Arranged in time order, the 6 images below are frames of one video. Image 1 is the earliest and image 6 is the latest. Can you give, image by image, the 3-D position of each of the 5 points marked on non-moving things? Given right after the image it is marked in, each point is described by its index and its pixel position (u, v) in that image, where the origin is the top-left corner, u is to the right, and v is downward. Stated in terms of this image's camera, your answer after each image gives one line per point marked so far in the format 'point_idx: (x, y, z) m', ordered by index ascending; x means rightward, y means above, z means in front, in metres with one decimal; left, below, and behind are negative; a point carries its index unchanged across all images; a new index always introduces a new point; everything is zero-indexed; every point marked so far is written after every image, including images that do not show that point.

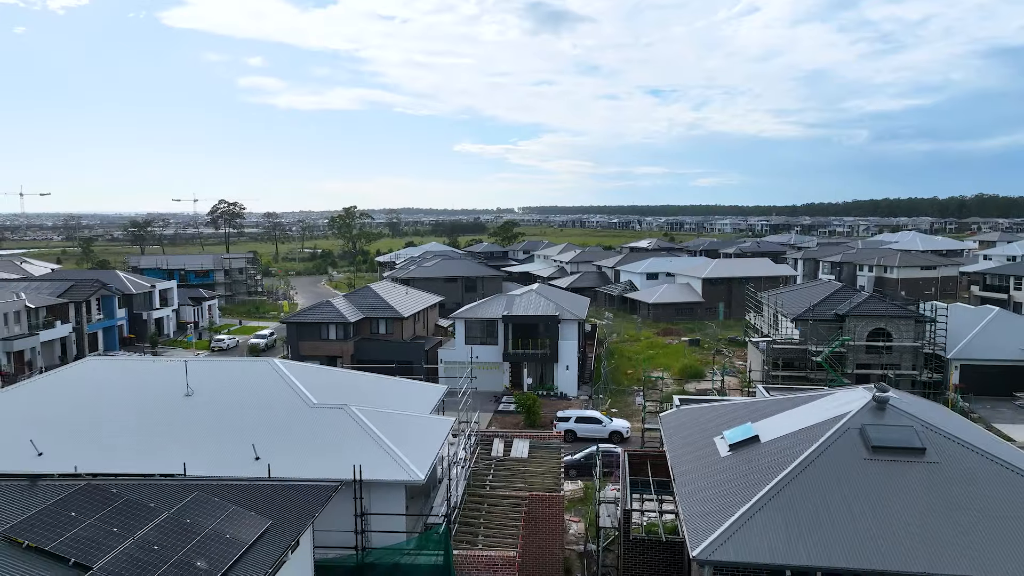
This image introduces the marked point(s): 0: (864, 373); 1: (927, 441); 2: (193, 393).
0: (+9.5, -2.2, +16.1) m
1: (+4.2, -1.5, +6.1) m
2: (-4.1, -1.2, +7.8) m
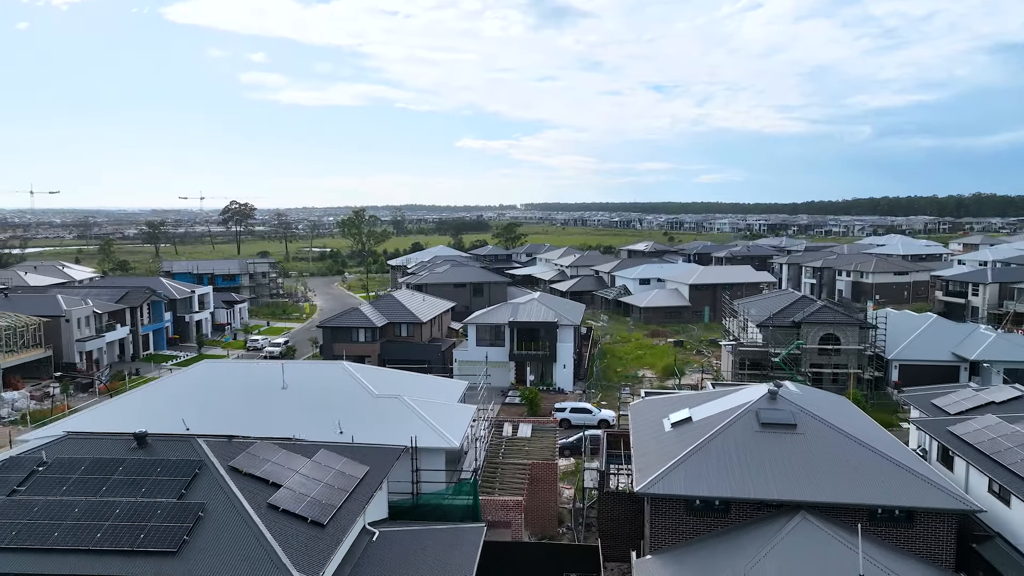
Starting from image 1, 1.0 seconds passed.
0: (+9.6, -2.6, +19.0) m
1: (+4.3, -2.0, +9.0) m
2: (-3.9, -1.6, +10.7) m
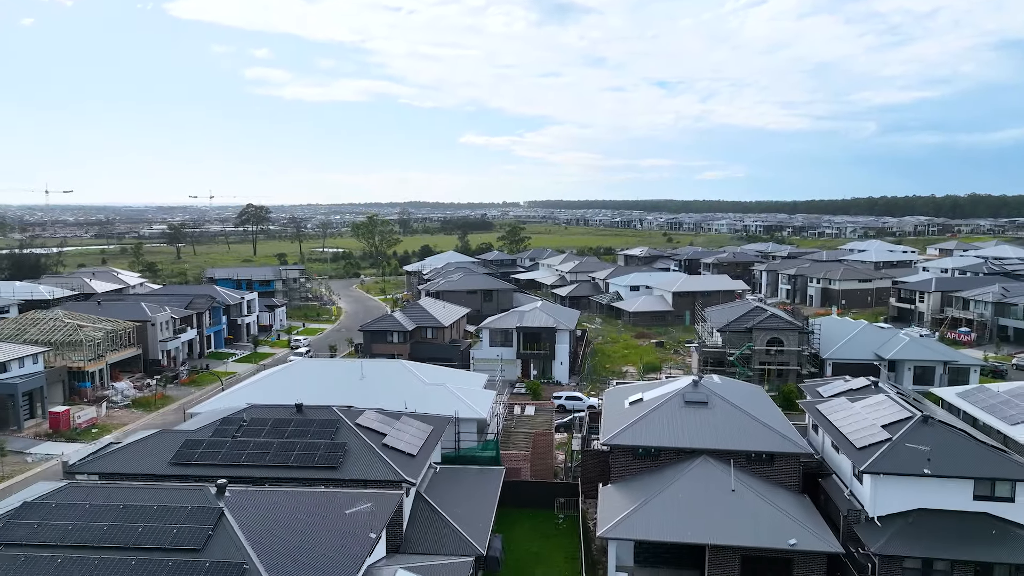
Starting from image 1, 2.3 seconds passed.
0: (+9.9, -3.1, +23.7) m
1: (+4.5, -2.5, +13.7) m
2: (-3.7, -2.2, +15.4) m
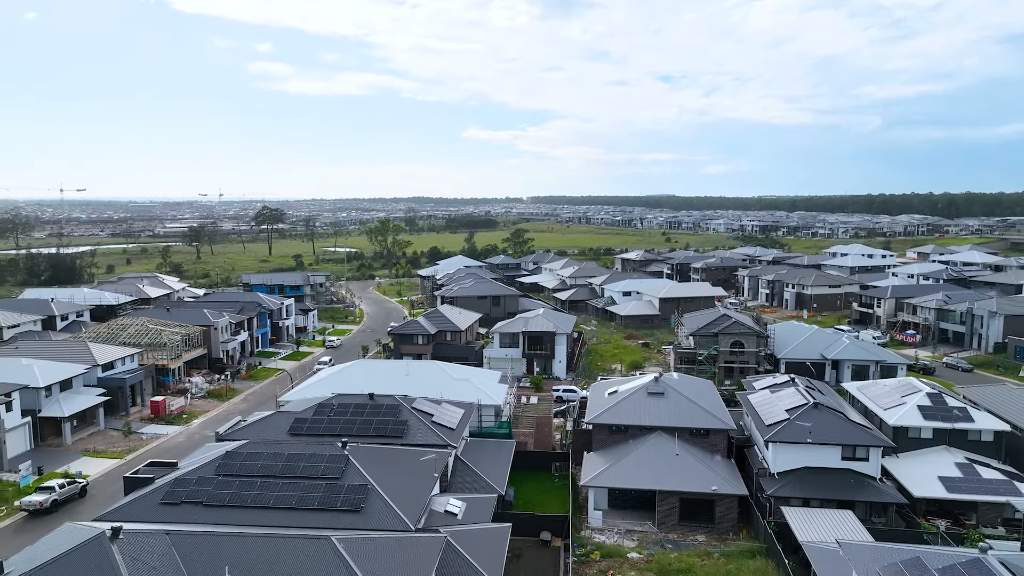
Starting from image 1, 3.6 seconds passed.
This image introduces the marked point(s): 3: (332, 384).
0: (+10.2, -3.6, +28.5) m
1: (+4.8, -3.2, +18.6) m
2: (-3.4, -2.8, +20.3) m
3: (-5.8, -3.1, +19.6) m
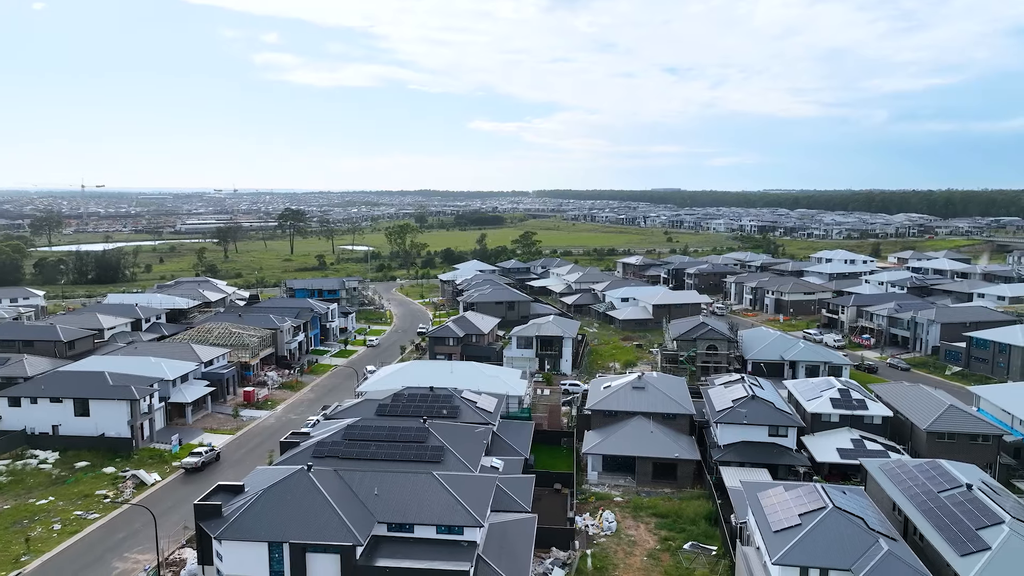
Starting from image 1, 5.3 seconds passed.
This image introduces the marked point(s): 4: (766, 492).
0: (+11.1, -4.4, +34.9) m
1: (+5.6, -4.0, +25.0) m
2: (-2.6, -3.6, +26.8) m
3: (-5.0, -3.9, +26.1) m
4: (+6.8, -5.5, +16.3) m
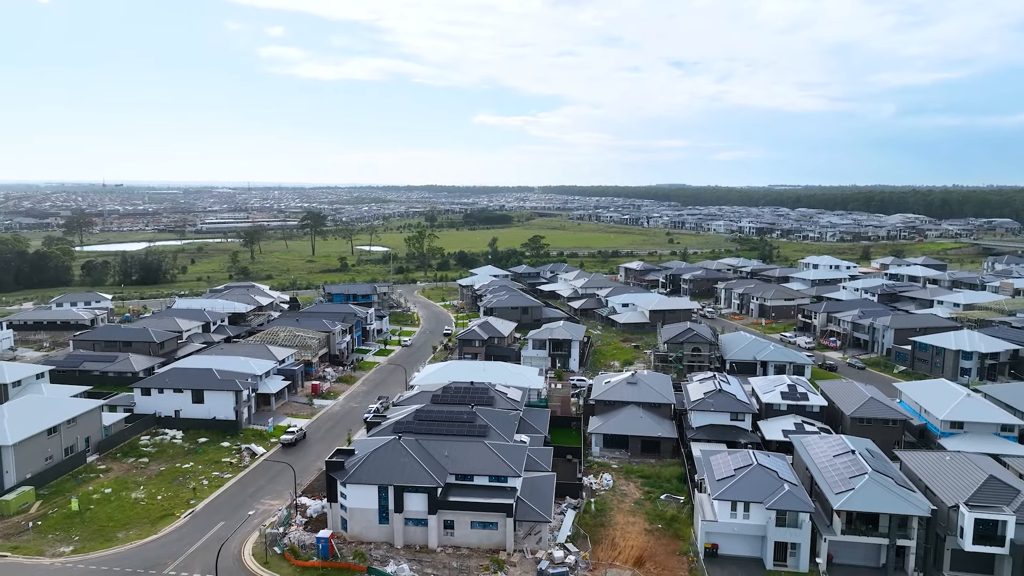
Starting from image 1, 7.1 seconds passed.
0: (+12.3, -5.2, +41.7) m
1: (+6.7, -4.9, +31.8) m
2: (-1.5, -4.5, +33.7) m
3: (-3.9, -4.8, +33.0) m
4: (+7.9, -6.5, +23.1) m
